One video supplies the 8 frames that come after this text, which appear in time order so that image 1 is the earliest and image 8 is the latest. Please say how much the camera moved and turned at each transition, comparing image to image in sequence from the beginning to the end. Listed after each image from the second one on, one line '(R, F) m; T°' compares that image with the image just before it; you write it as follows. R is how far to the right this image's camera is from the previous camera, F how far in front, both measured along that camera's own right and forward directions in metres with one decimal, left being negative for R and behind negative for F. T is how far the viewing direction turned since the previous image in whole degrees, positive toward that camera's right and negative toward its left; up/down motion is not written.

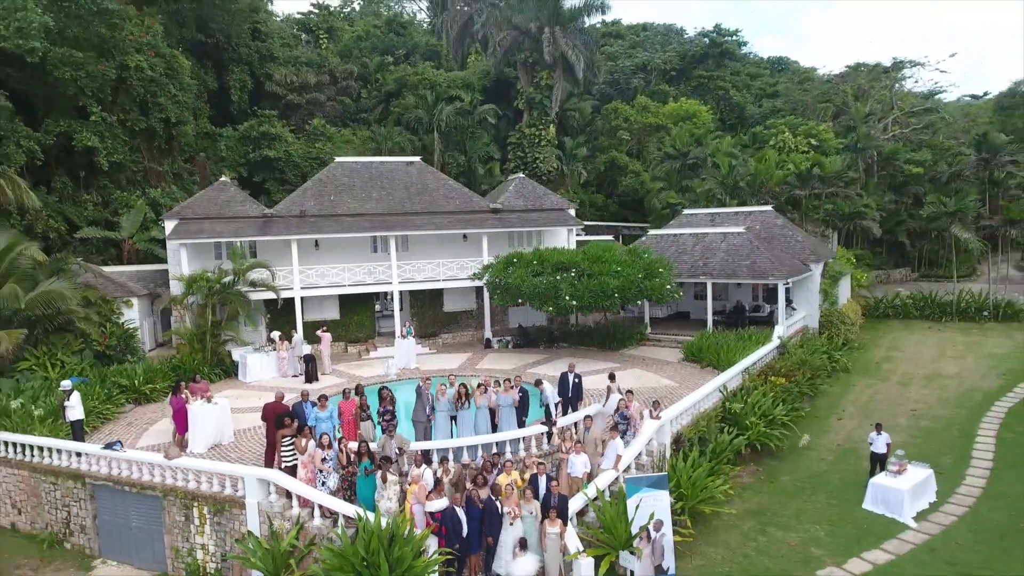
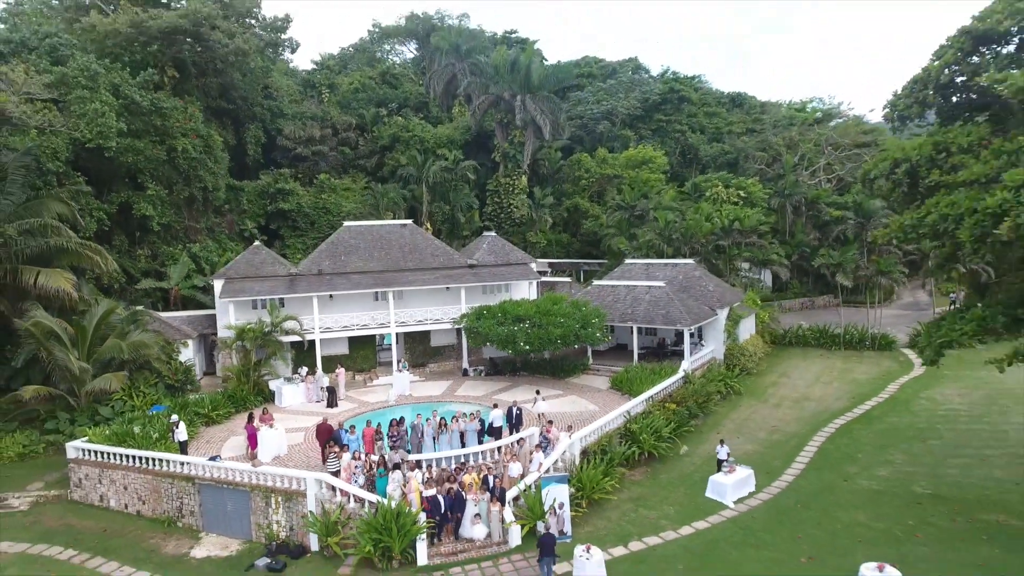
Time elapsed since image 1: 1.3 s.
(+0.6, -5.0) m; +1°
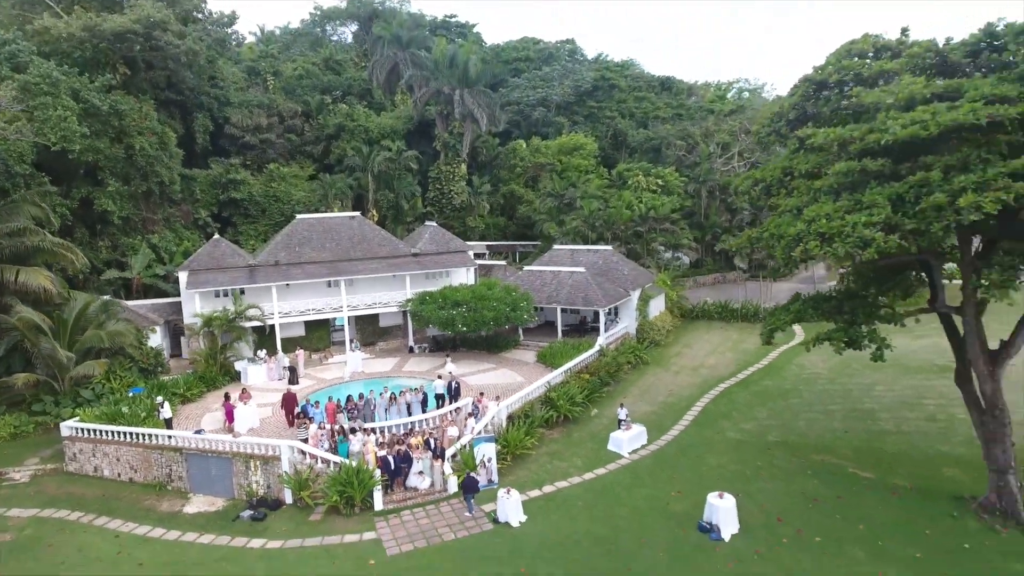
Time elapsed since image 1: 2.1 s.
(+0.3, -3.1) m; +5°
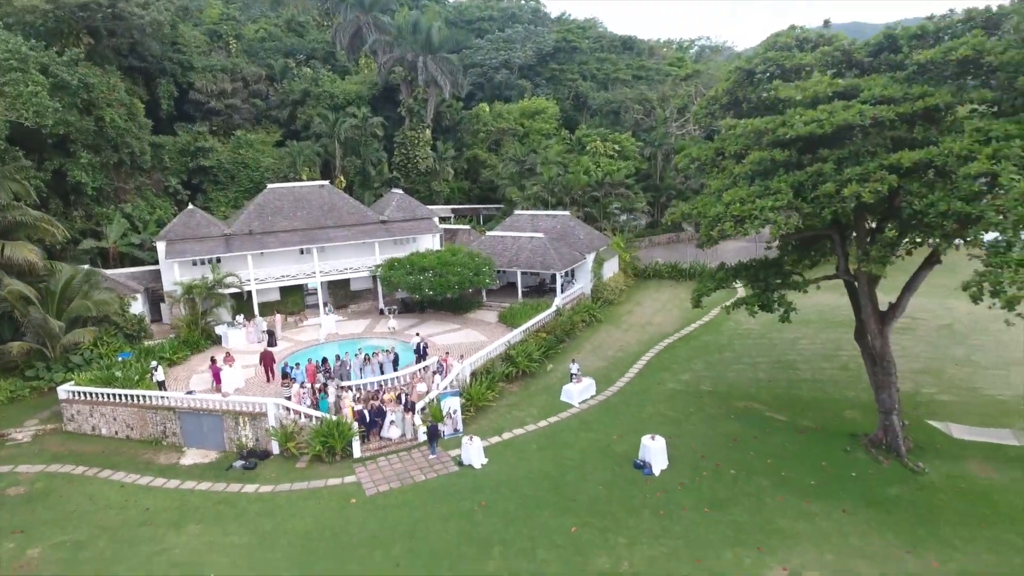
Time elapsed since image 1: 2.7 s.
(+0.2, -1.9) m; +3°
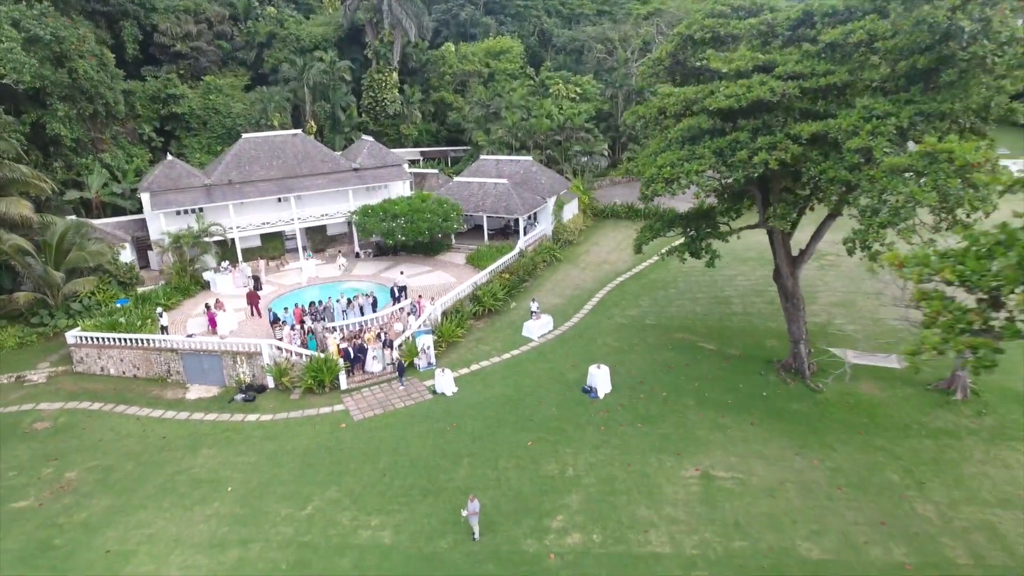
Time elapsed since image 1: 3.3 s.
(+0.2, -2.3) m; +2°
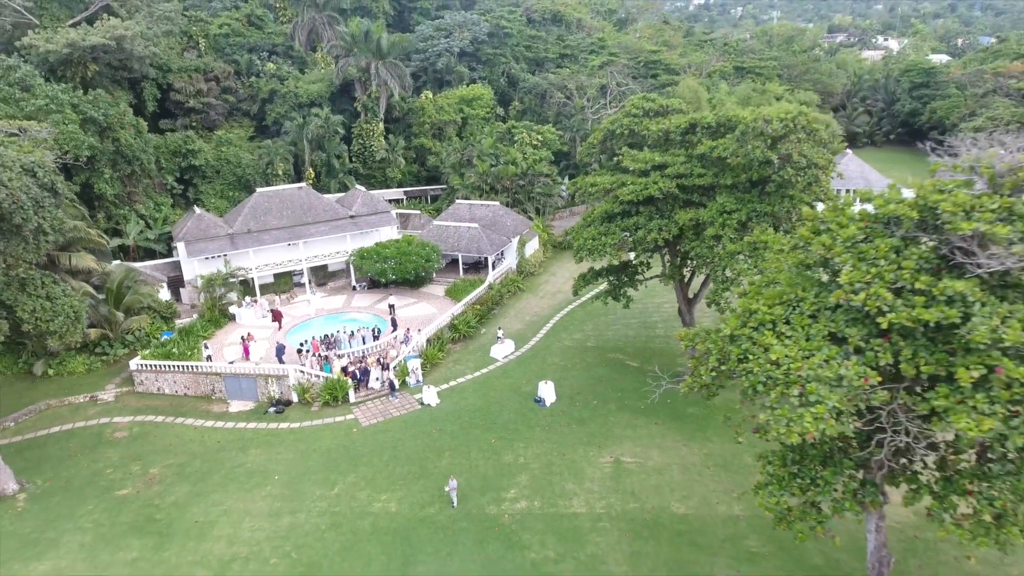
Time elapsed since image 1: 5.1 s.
(+0.4, -6.4) m; +2°
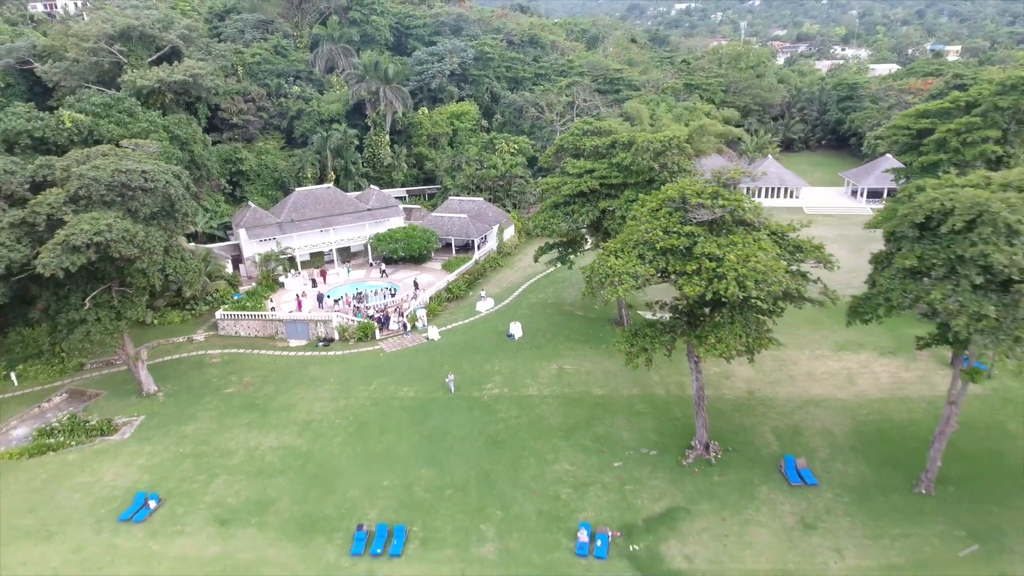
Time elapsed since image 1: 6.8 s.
(+0.6, -10.8) m; +1°
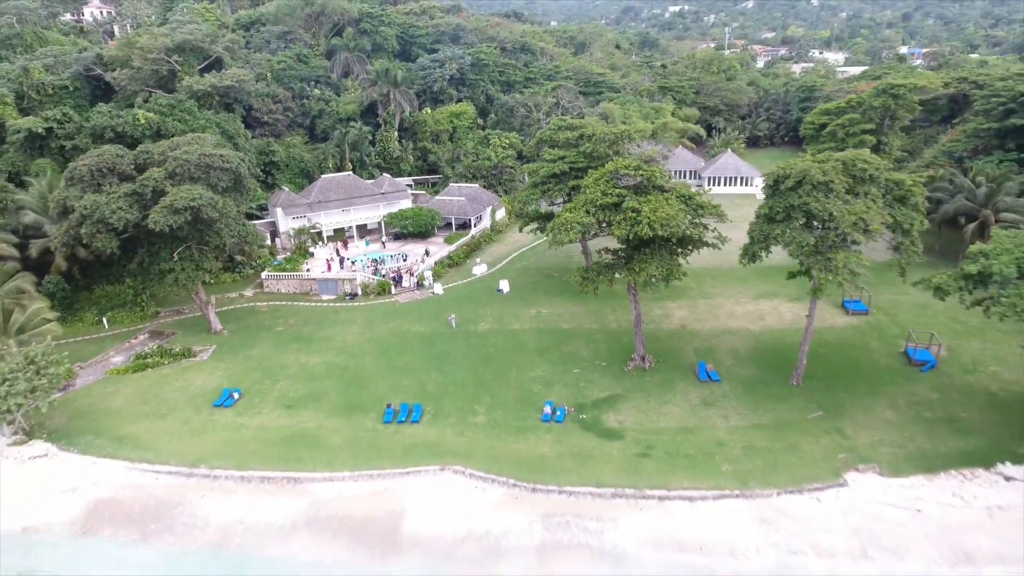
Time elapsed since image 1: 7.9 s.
(+0.7, -9.0) m; 0°
